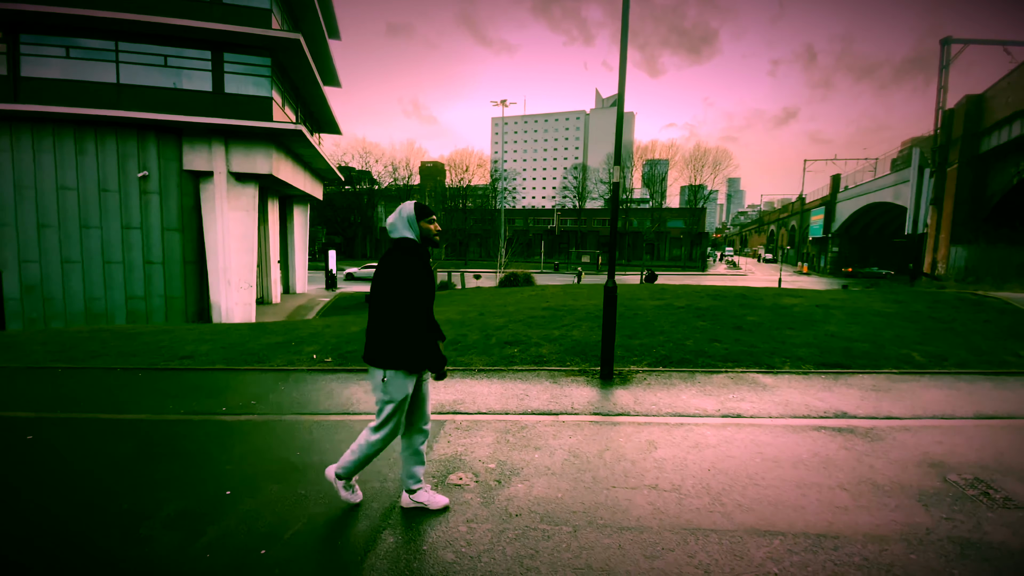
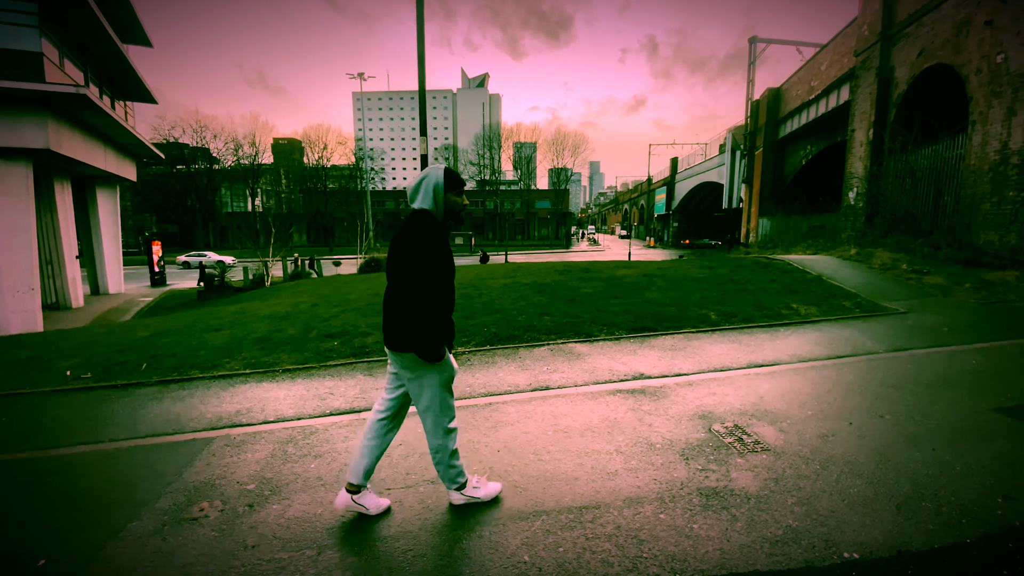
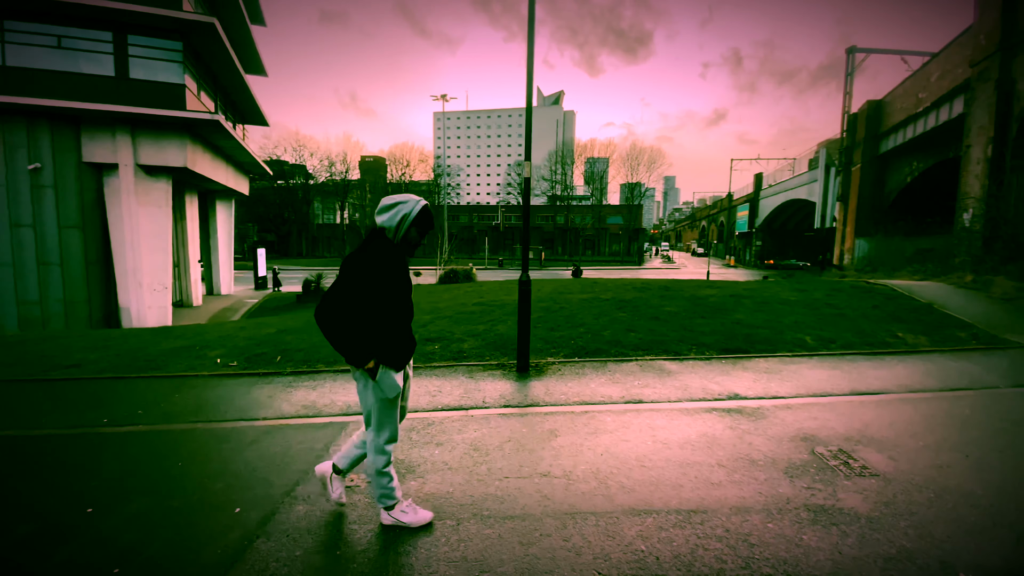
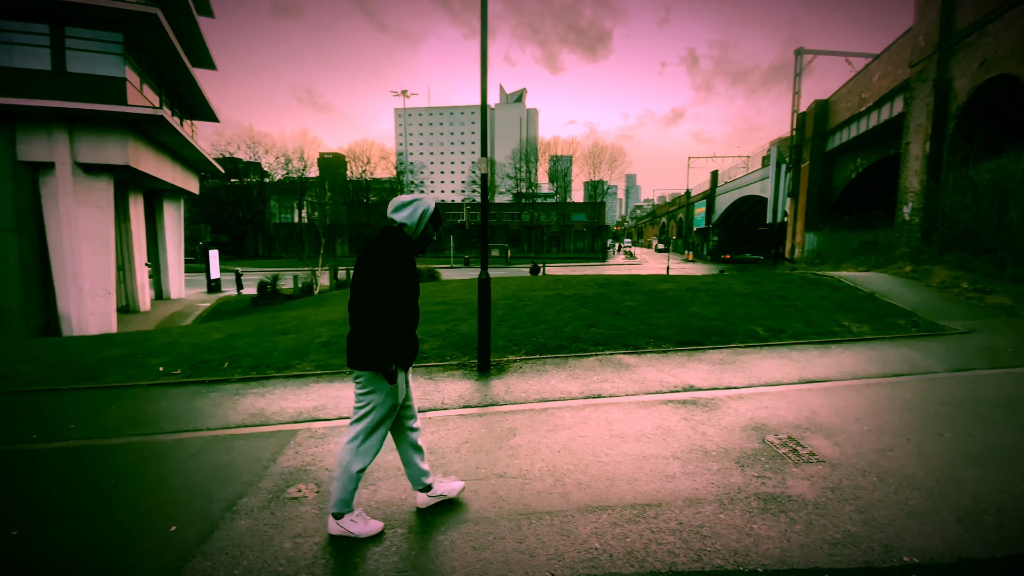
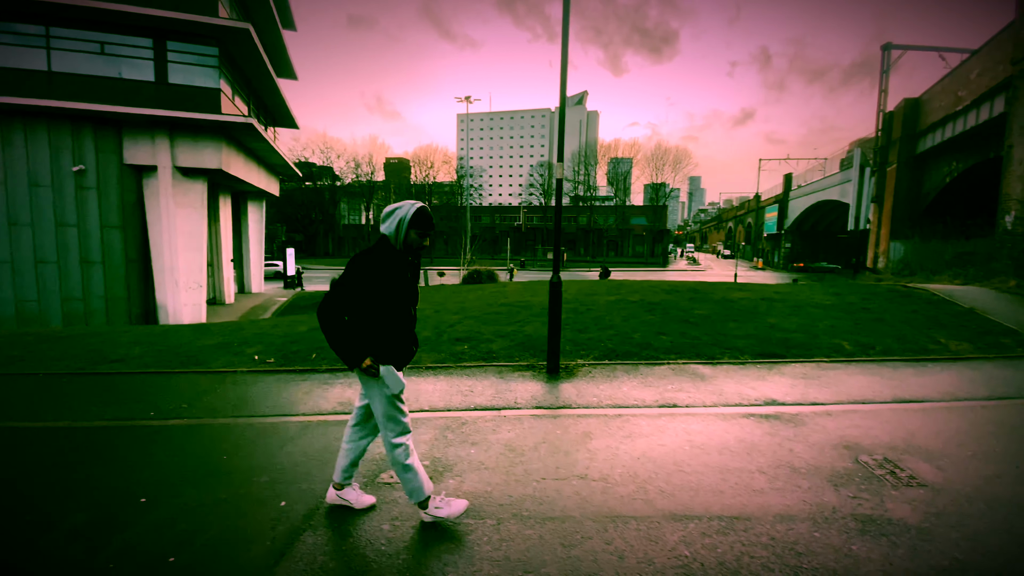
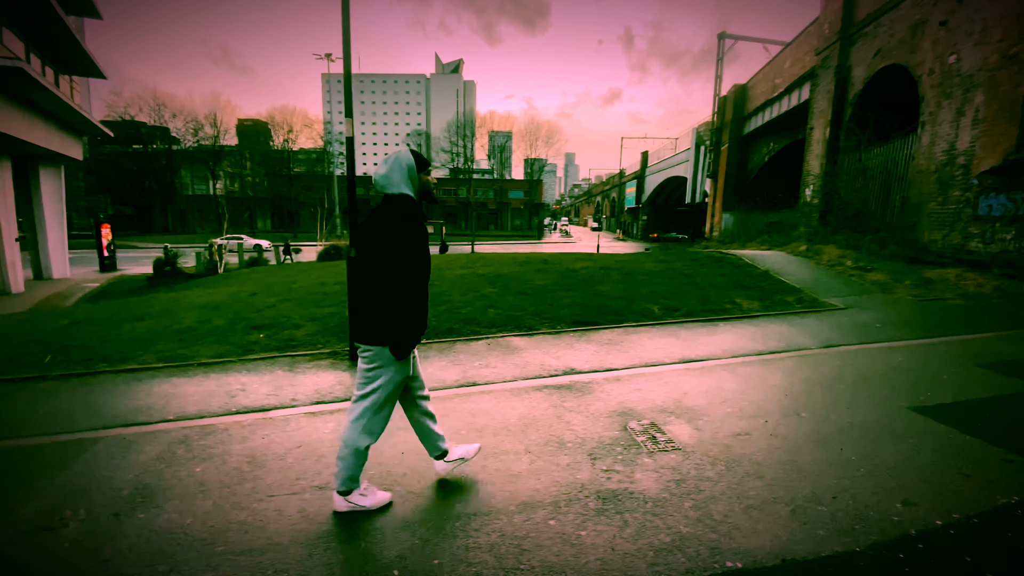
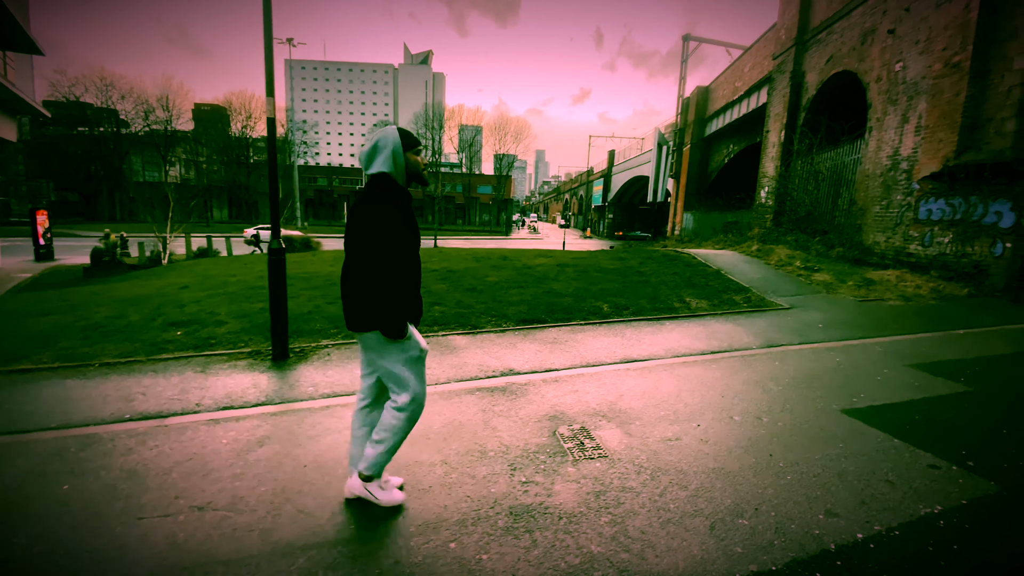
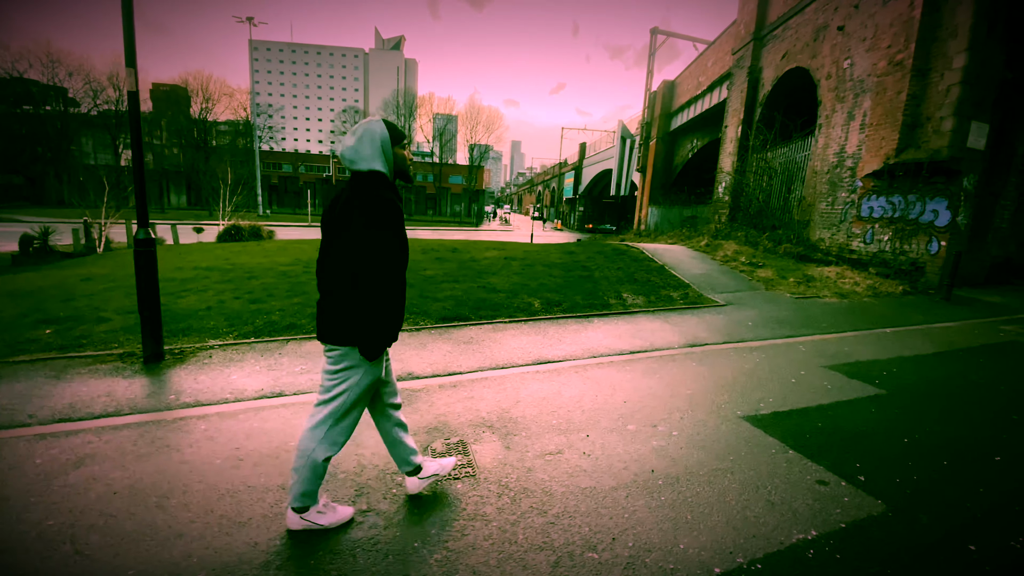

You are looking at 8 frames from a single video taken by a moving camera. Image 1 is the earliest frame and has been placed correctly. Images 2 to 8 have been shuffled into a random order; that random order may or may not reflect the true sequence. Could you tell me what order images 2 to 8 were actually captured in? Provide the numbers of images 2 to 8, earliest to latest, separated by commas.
5, 3, 4, 2, 6, 7, 8
